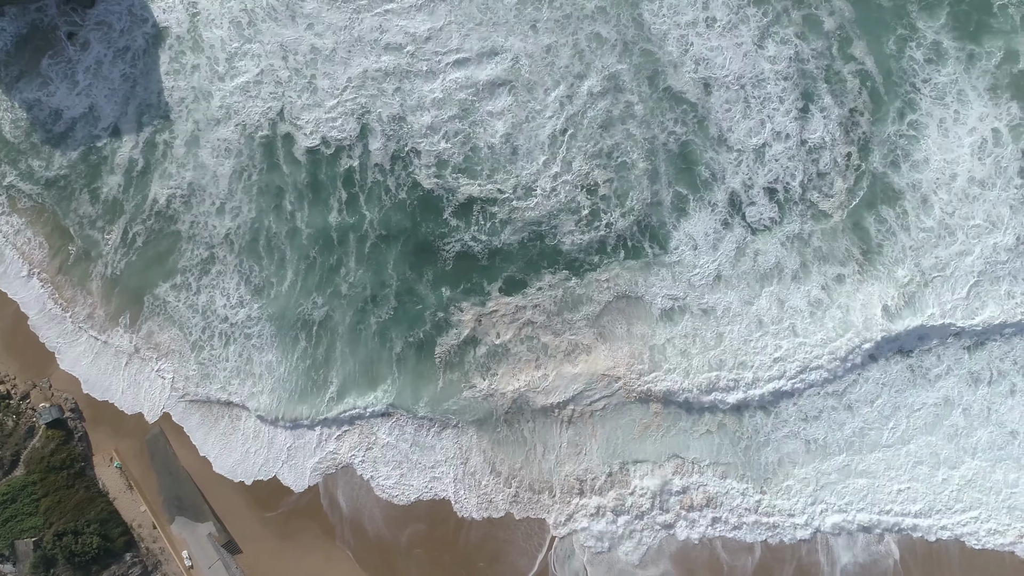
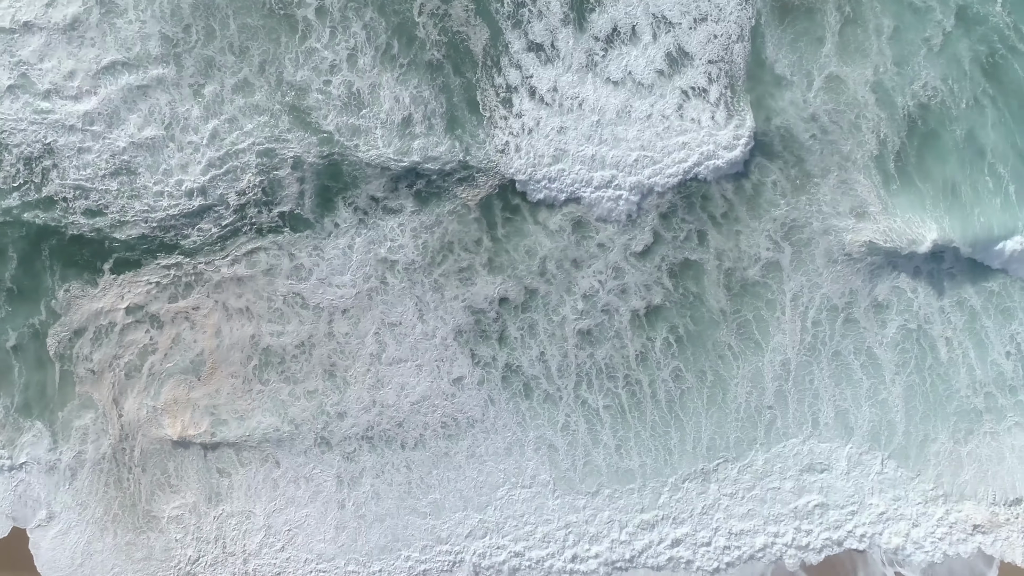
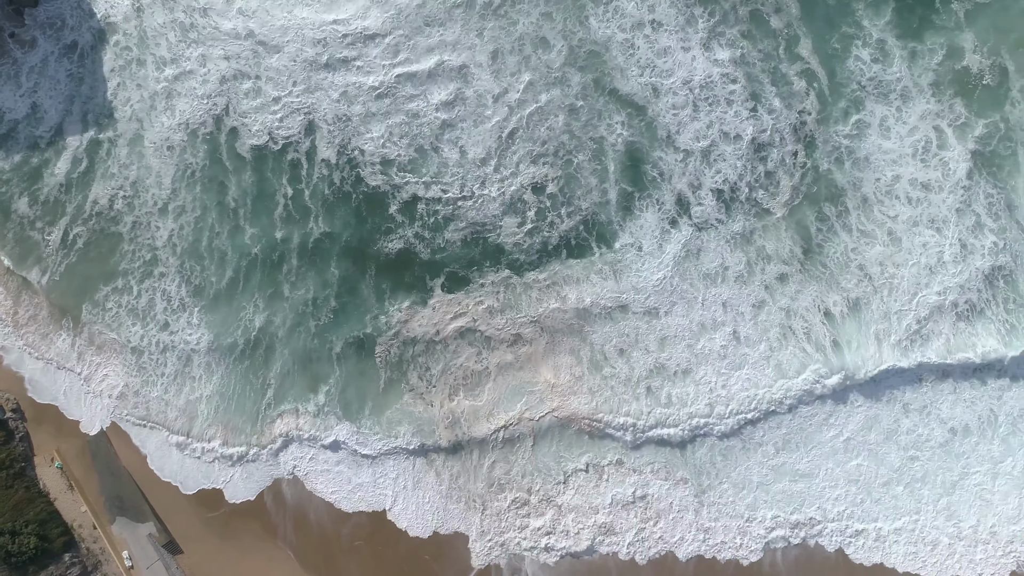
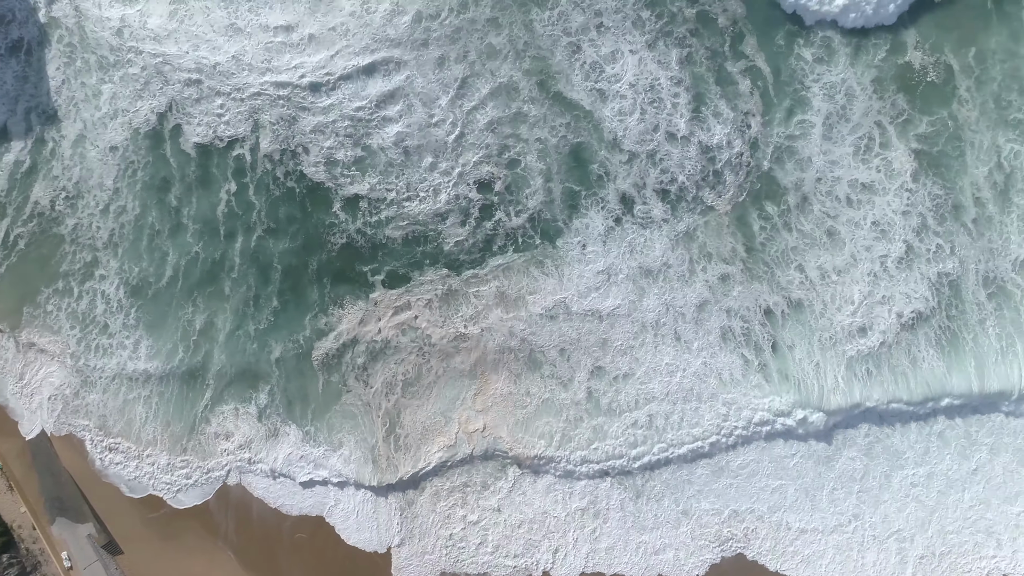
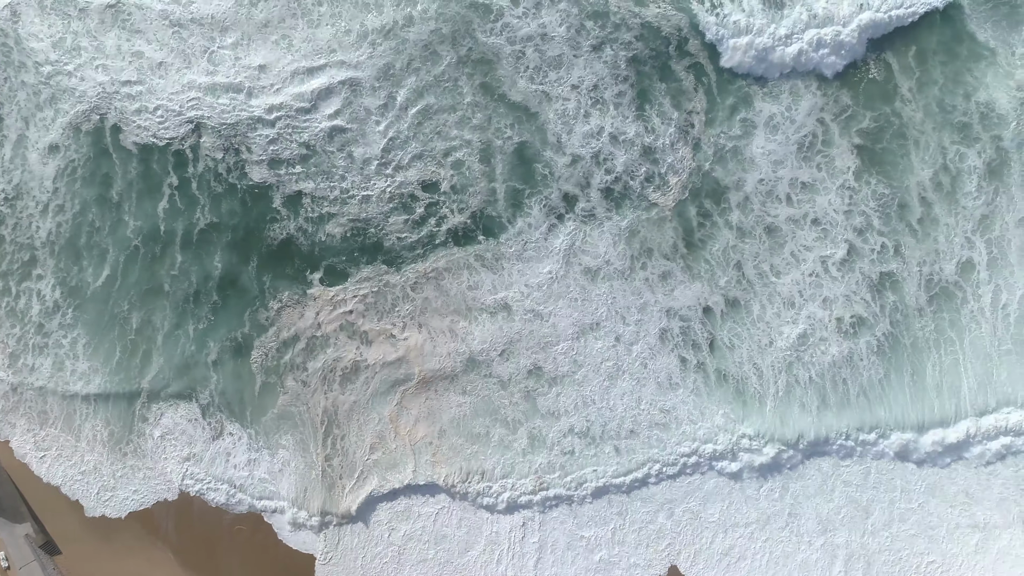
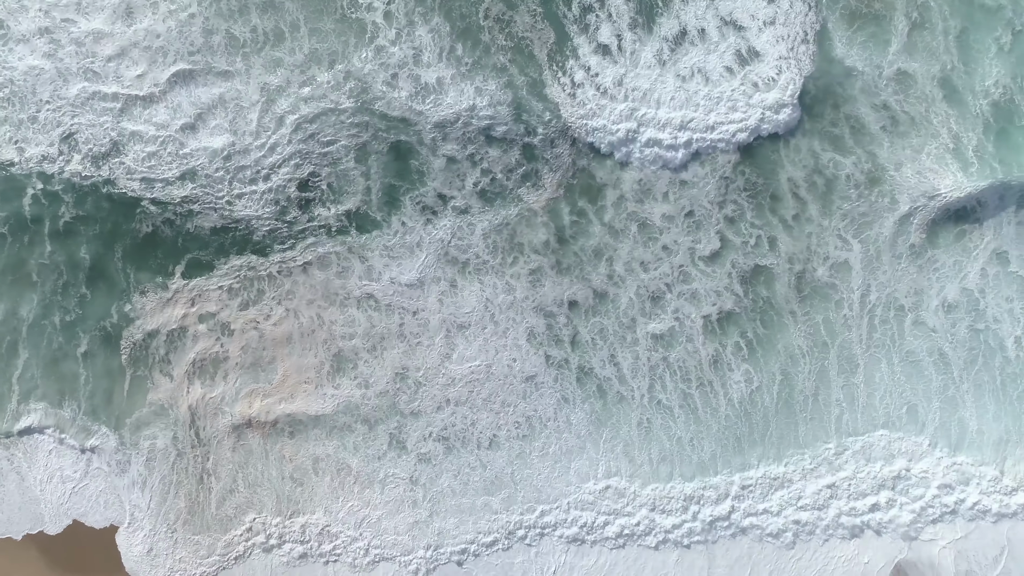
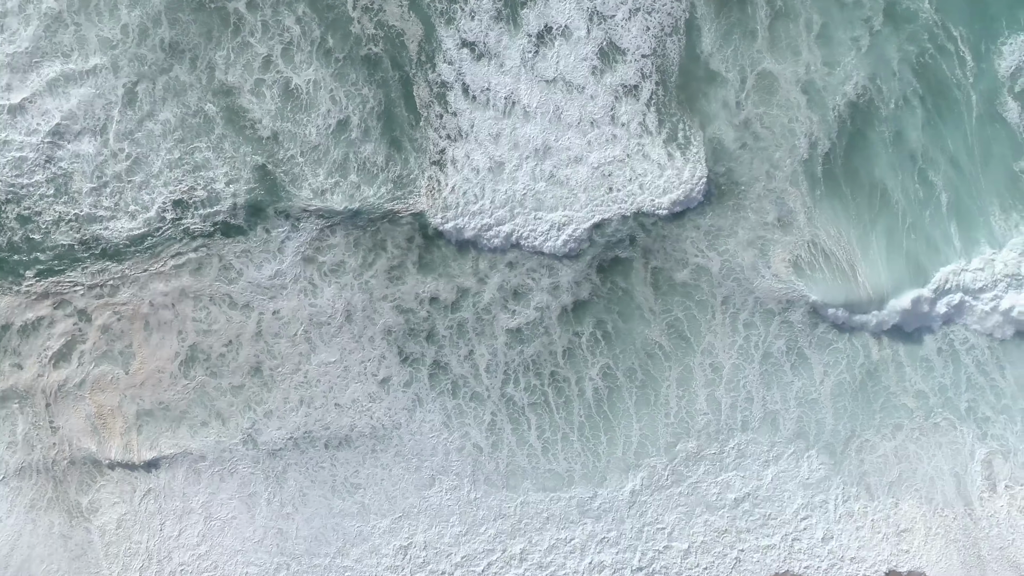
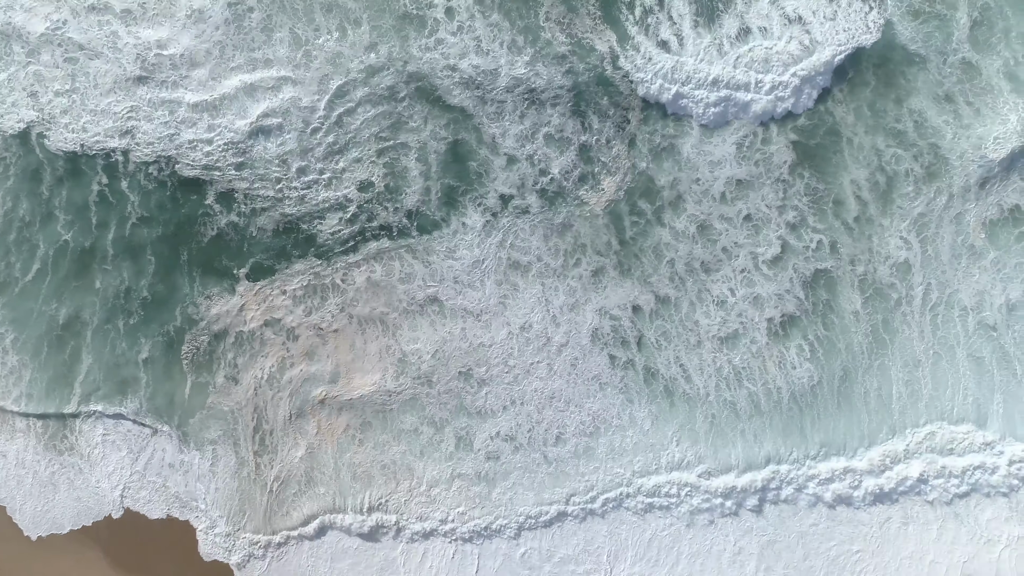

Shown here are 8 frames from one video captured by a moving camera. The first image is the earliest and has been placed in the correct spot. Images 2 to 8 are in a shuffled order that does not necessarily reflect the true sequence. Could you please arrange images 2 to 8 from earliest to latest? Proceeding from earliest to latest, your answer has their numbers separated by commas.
3, 4, 5, 8, 6, 2, 7
